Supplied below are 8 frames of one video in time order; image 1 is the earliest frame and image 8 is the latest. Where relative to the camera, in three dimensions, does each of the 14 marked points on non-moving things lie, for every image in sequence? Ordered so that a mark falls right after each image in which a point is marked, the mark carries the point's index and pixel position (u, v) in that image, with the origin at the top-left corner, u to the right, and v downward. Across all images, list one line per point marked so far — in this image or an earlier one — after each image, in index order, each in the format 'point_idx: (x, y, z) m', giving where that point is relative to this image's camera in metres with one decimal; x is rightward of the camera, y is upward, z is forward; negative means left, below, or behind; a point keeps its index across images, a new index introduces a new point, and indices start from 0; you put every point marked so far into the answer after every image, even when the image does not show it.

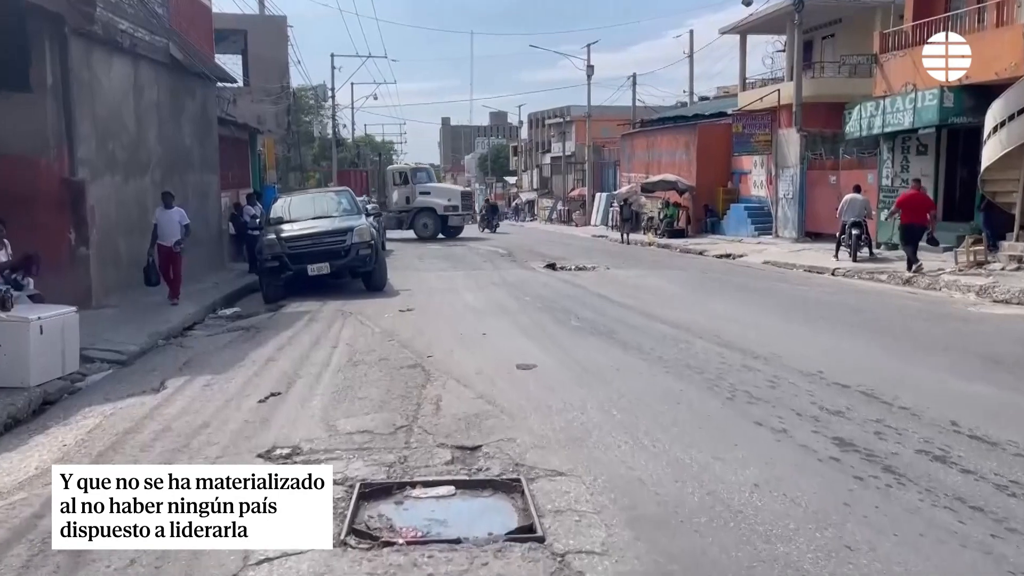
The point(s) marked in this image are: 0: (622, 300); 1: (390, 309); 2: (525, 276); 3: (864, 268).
0: (+1.6, -0.2, +12.8) m
1: (-1.8, -0.3, +12.7) m
2: (+0.3, +0.3, +18.0) m
3: (+8.0, +0.4, +19.4) m
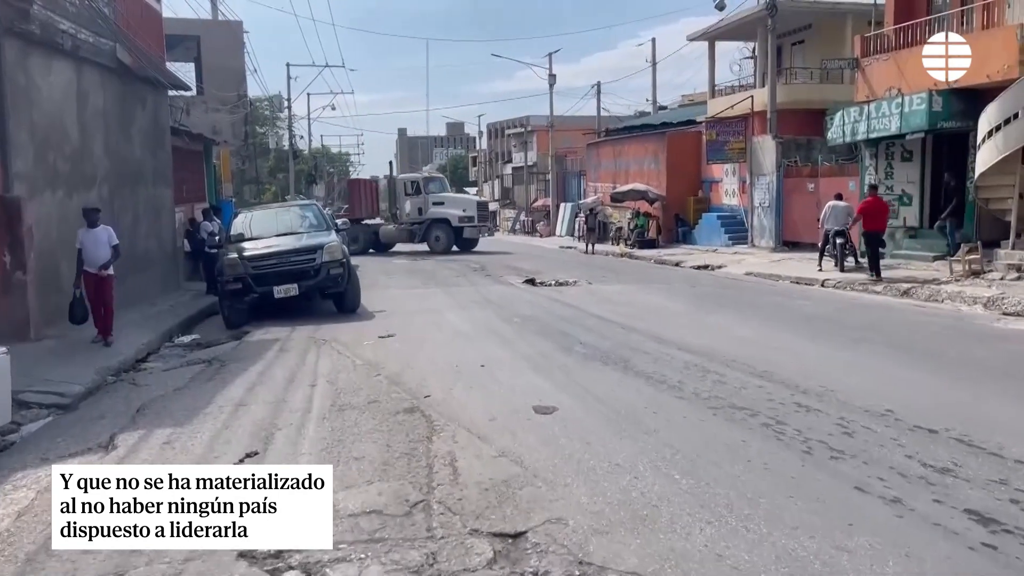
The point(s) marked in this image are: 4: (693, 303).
0: (+1.5, -0.5, +11.8) m
1: (-1.9, -0.6, +11.6) m
2: (-0.1, -0.1, +16.9) m
3: (+7.6, +0.2, +18.7) m
4: (+3.1, -0.2, +14.6) m
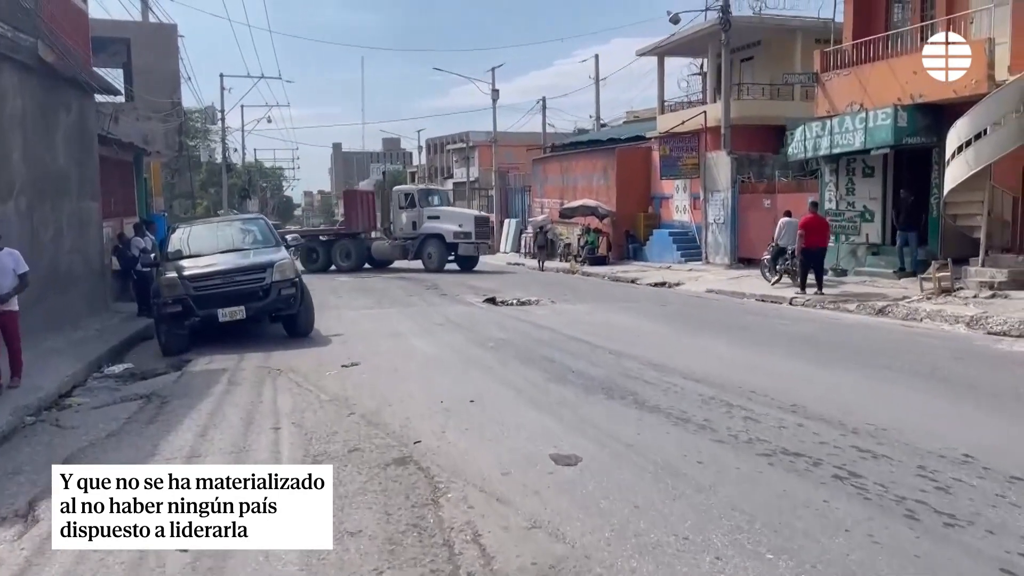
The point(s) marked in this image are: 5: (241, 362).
0: (+1.2, -0.7, +10.8) m
1: (-2.2, -0.9, +10.4) m
2: (-0.8, -0.5, +15.8) m
3: (+6.7, -0.2, +18.3) m
4: (+2.5, -0.5, +13.8) m
5: (-3.4, -0.9, +10.7) m
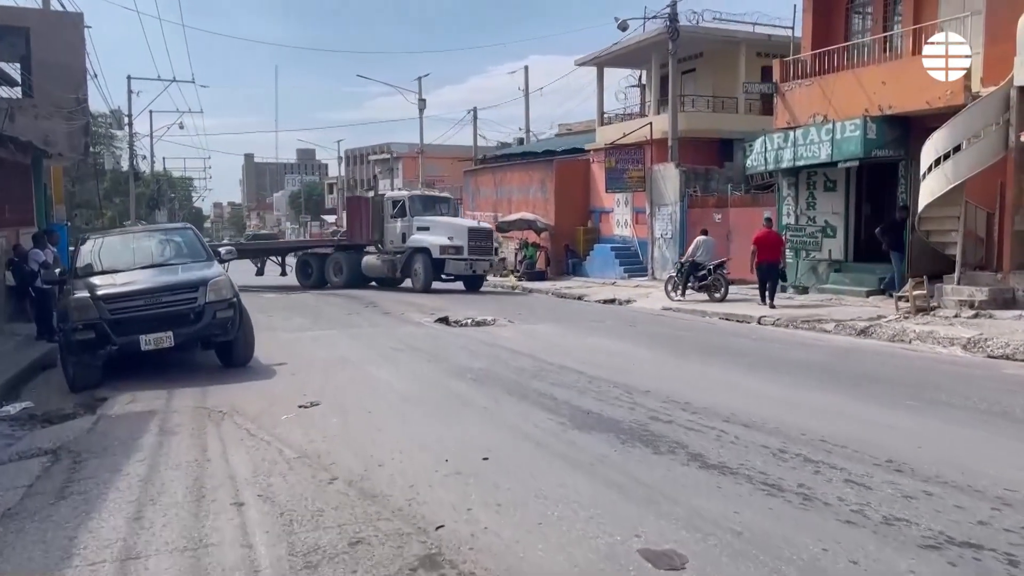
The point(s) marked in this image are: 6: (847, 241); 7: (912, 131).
0: (+1.0, -1.0, +9.4) m
1: (-2.3, -1.2, +8.6) m
2: (-1.5, -0.8, +14.2) m
3: (+5.8, -0.6, +17.4) m
4: (+2.1, -0.8, +12.5) m
5: (-3.5, -1.2, +8.8) m
6: (+7.9, +1.1, +20.0) m
7: (+8.5, +3.3, +18.0) m
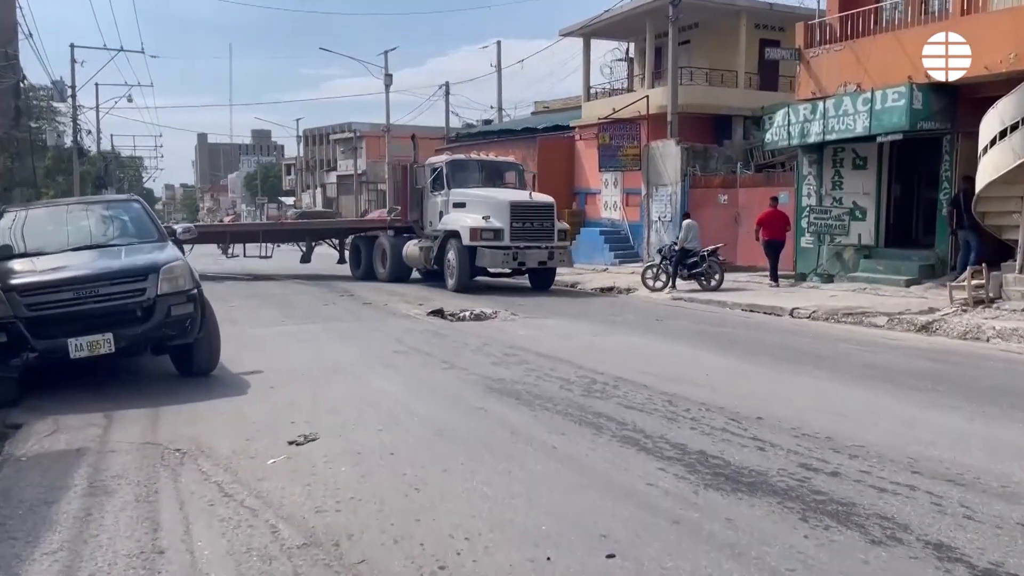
0: (+1.5, -0.9, +7.3) m
1: (-1.9, -1.1, +6.3) m
2: (-1.3, -0.6, +11.9) m
3: (+5.8, -0.4, +15.4) m
4: (+2.4, -0.7, +10.4) m
5: (-3.1, -1.1, +6.5) m
6: (+7.8, +1.3, +18.1) m
7: (+8.5, +3.5, +16.1) m
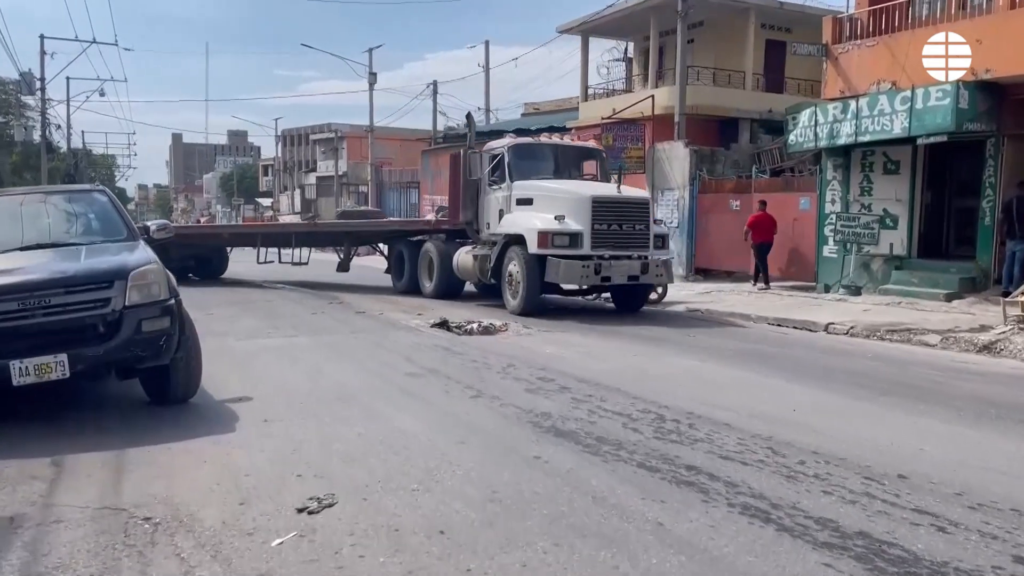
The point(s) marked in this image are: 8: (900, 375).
0: (+1.9, -1.0, +5.9) m
1: (-1.4, -1.2, +4.8) m
2: (-1.0, -0.7, +10.4) m
3: (+6.0, -0.6, +14.1) m
4: (+2.7, -0.9, +9.0) m
5: (-2.6, -1.2, +4.9) m
6: (+7.9, +1.1, +16.9) m
7: (+8.7, +3.3, +14.9) m
8: (+4.1, -0.9, +8.8) m
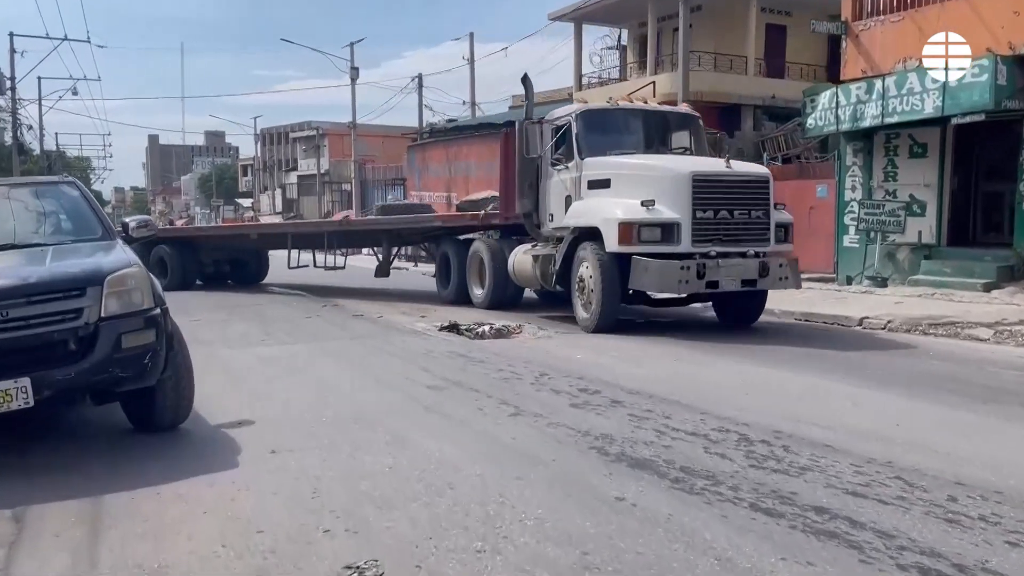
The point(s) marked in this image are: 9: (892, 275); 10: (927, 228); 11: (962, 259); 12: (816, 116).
0: (+2.3, -1.0, +4.8) m
1: (-1.0, -1.2, +3.7) m
2: (-0.7, -0.7, +9.3) m
3: (+6.2, -0.5, +13.2) m
4: (+3.0, -0.8, +8.0) m
5: (-2.2, -1.2, +3.8) m
6: (+8.0, +1.3, +16.0) m
7: (+8.8, +3.5, +14.0) m
8: (+4.4, -0.8, +7.9) m
9: (+7.4, +0.3, +16.6) m
10: (+7.9, +1.2, +16.1) m
11: (+8.2, +0.5, +15.4) m
12: (+6.1, +3.5, +17.2) m
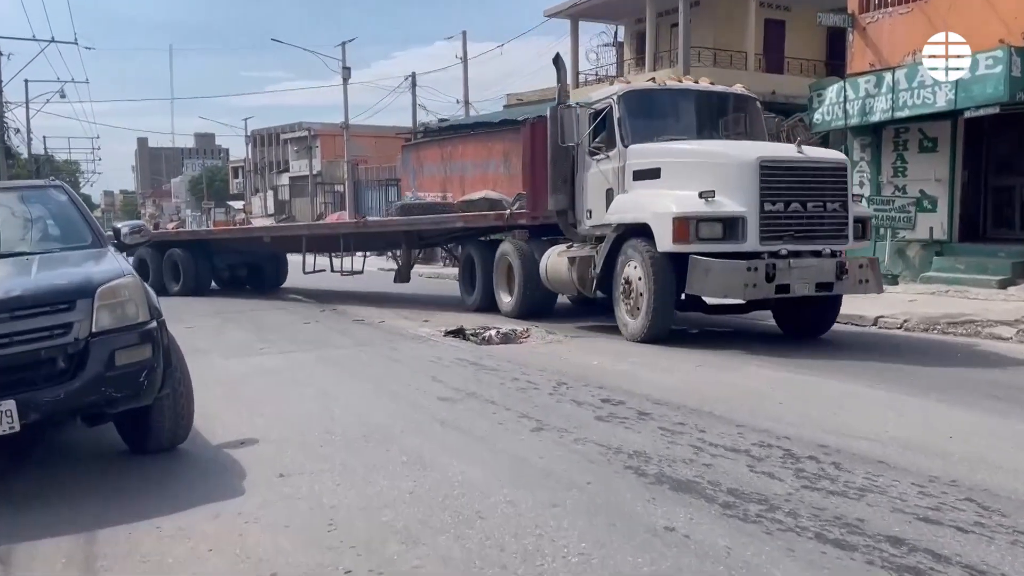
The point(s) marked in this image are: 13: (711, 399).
0: (+2.4, -1.0, +4.5) m
1: (-0.8, -1.3, +3.3) m
2: (-0.6, -0.8, +8.9) m
3: (+6.3, -0.4, +12.8) m
4: (+3.2, -0.8, +7.6) m
5: (-2.0, -1.3, +3.4) m
6: (+8.1, +1.3, +15.6) m
7: (+8.9, +3.5, +13.7) m
8: (+4.6, -0.8, +7.5) m
9: (+7.5, +0.3, +16.2) m
10: (+7.9, +1.2, +15.8) m
11: (+8.2, +0.6, +15.1) m
12: (+6.1, +3.5, +16.8) m
13: (+1.6, -0.9, +6.7) m
